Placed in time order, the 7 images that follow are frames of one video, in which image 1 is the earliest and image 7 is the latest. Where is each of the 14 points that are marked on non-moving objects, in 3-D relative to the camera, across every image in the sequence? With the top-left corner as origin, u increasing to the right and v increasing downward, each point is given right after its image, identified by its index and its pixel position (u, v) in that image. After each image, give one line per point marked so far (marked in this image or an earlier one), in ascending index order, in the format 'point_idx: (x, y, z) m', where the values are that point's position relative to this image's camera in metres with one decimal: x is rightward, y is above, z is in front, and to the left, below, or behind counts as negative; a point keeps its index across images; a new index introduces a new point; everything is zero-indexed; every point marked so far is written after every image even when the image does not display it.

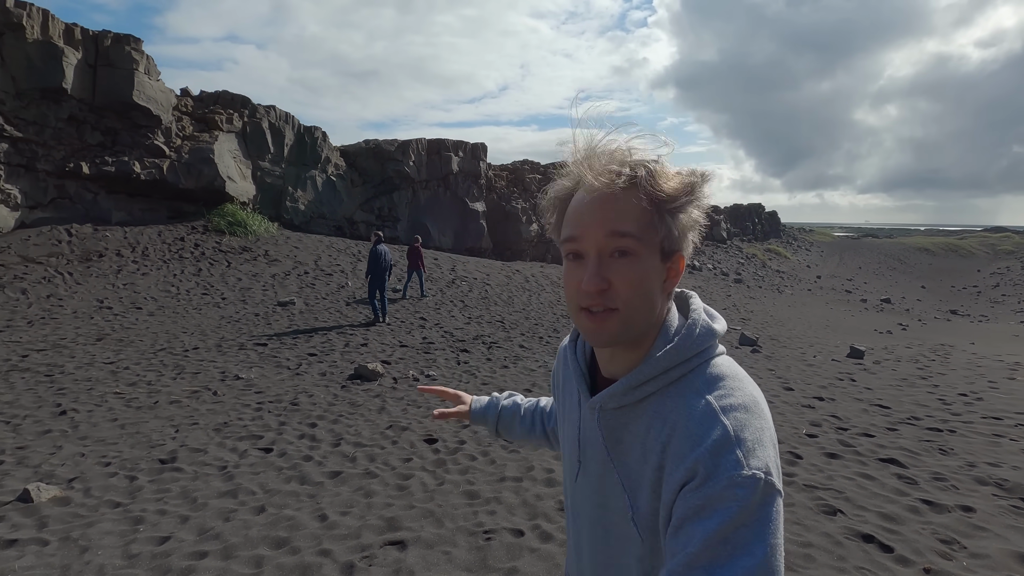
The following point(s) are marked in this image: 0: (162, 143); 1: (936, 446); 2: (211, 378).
0: (-11.2, +4.6, +17.0) m
1: (+5.3, -2.0, +6.6) m
2: (-4.4, -1.3, +7.7) m
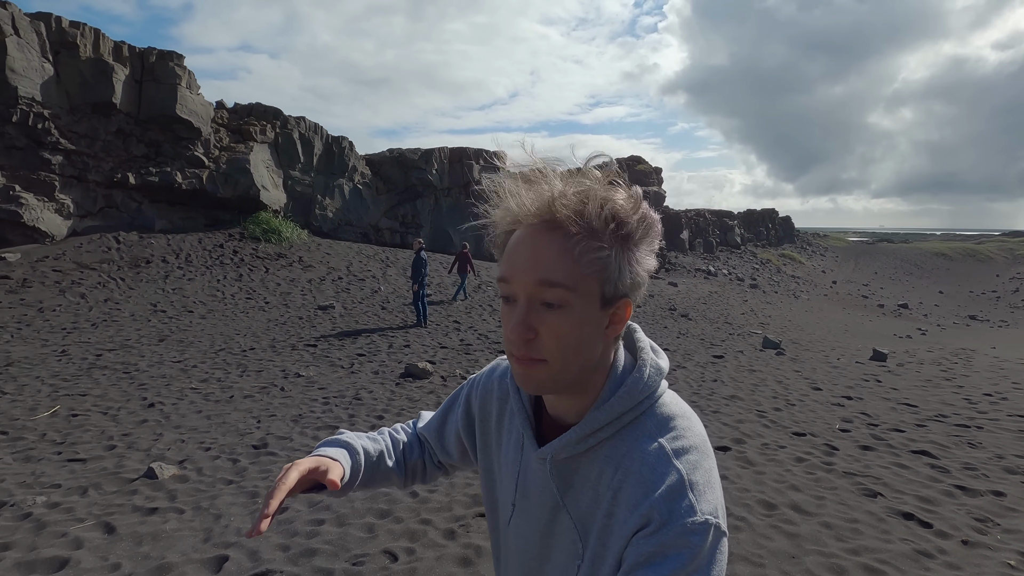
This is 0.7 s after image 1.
0: (-10.4, +4.5, +17.8) m
1: (+5.9, -2.0, +6.9) m
2: (-3.7, -1.4, +8.3) m
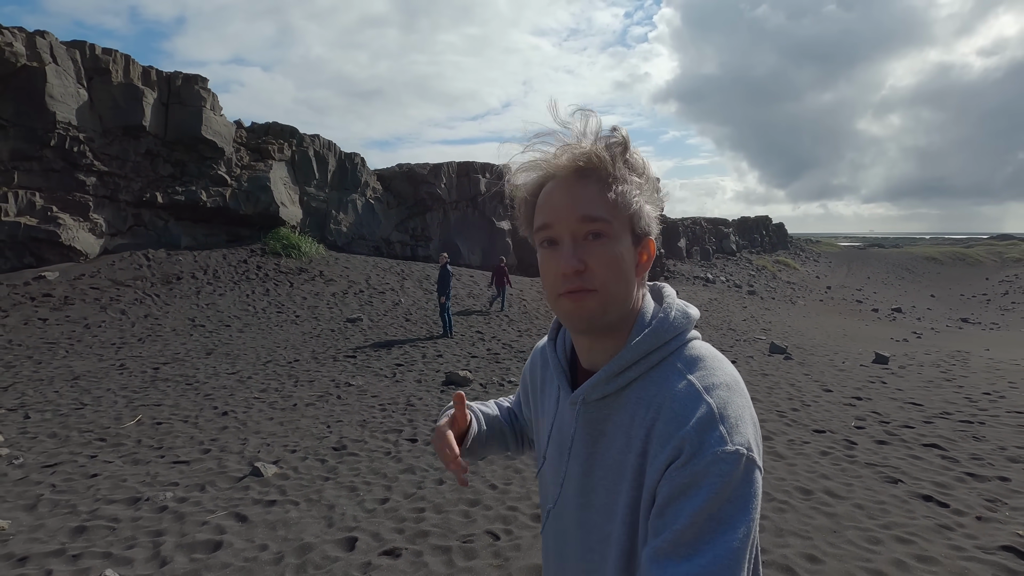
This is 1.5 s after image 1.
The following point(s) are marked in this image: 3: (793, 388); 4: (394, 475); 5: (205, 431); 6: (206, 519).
0: (-9.9, +4.0, +18.4) m
1: (+6.5, -2.1, +7.6) m
2: (-3.1, -1.6, +8.8) m
3: (+5.7, -2.0, +10.8) m
4: (-1.2, -1.9, +5.3) m
5: (-3.8, -1.8, +6.7) m
6: (-2.5, -1.9, +4.4) m
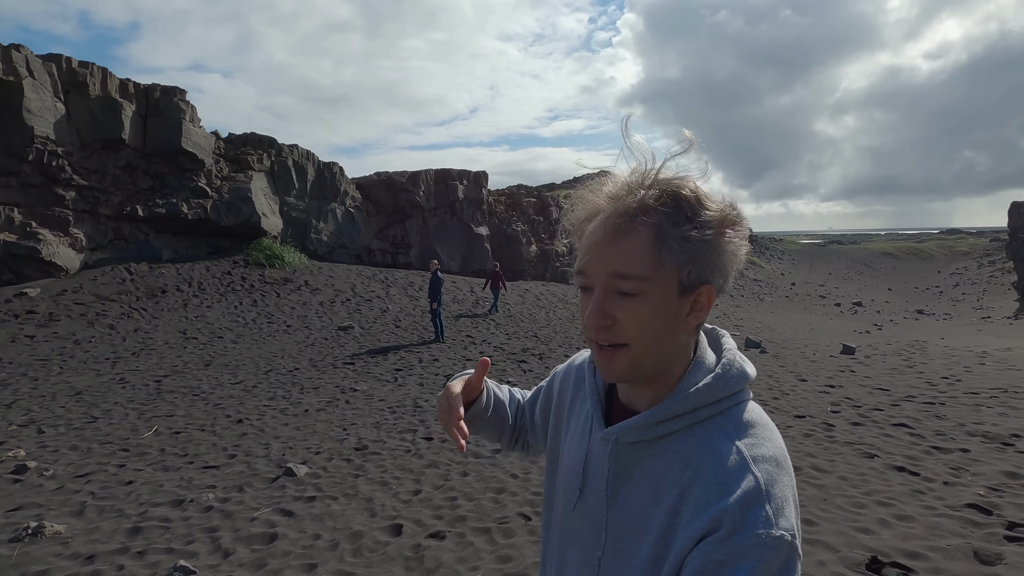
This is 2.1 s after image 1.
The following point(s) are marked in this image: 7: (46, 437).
0: (-10.5, +3.6, +18.3) m
1: (+6.6, -2.0, +8.4) m
2: (-3.1, -1.8, +9.1) m
3: (+5.6, -2.0, +11.6) m
4: (-1.0, -1.9, +5.7) m
5: (-3.7, -1.9, +6.9) m
6: (-2.3, -2.0, +4.7) m
7: (-6.1, -1.9, +6.9) m
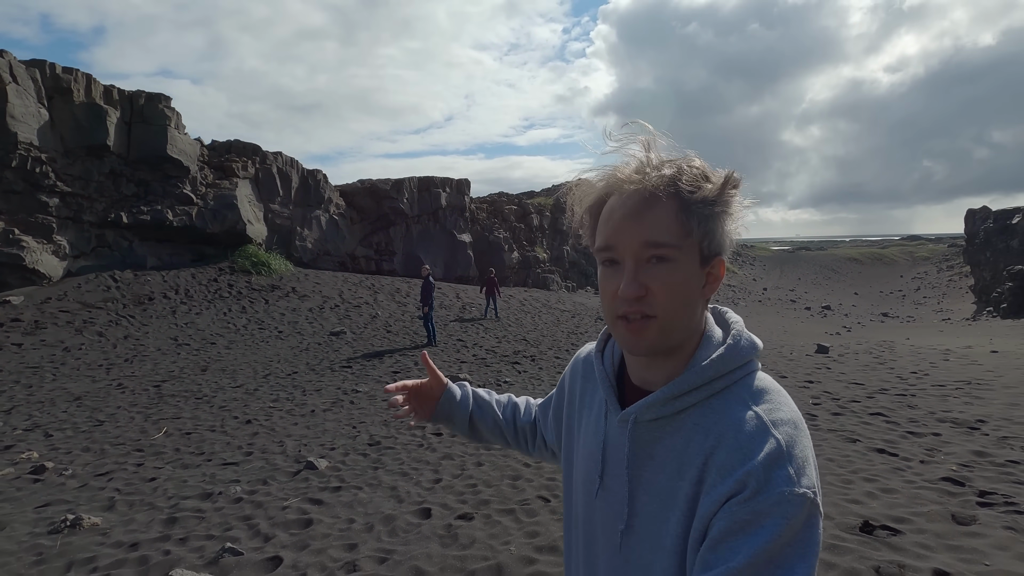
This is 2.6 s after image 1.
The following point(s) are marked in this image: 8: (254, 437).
0: (-11.0, +3.3, +18.2) m
1: (+6.6, -2.0, +8.9) m
2: (-3.1, -1.8, +9.2) m
3: (+5.5, -2.0, +12.1) m
4: (-0.9, -1.9, +6.0) m
5: (-3.6, -2.0, +7.0) m
6: (-2.1, -2.0, +4.9) m
7: (-6.0, -2.0, +7.0) m
8: (-3.4, -2.0, +7.0) m
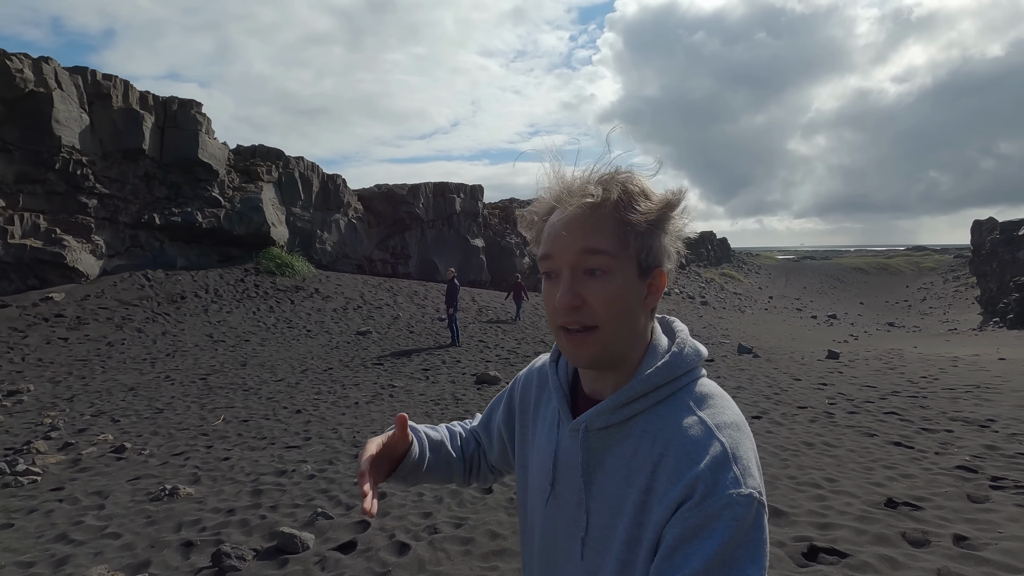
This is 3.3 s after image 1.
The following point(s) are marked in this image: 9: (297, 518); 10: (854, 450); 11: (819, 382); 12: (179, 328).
0: (-10.4, +3.3, +18.8) m
1: (+7.2, -2.1, +9.4) m
2: (-2.5, -1.8, +9.7) m
3: (+6.0, -2.1, +12.5) m
4: (-0.3, -1.9, +6.4) m
5: (-3.1, -1.9, +7.5) m
6: (-1.6, -1.9, +5.4) m
7: (-5.5, -1.9, +7.5) m
8: (-2.9, -1.9, +7.5) m
9: (-1.8, -1.9, +4.5) m
10: (+4.1, -1.9, +6.4) m
11: (+6.9, -2.1, +12.0) m
12: (-8.6, -1.0, +13.8) m
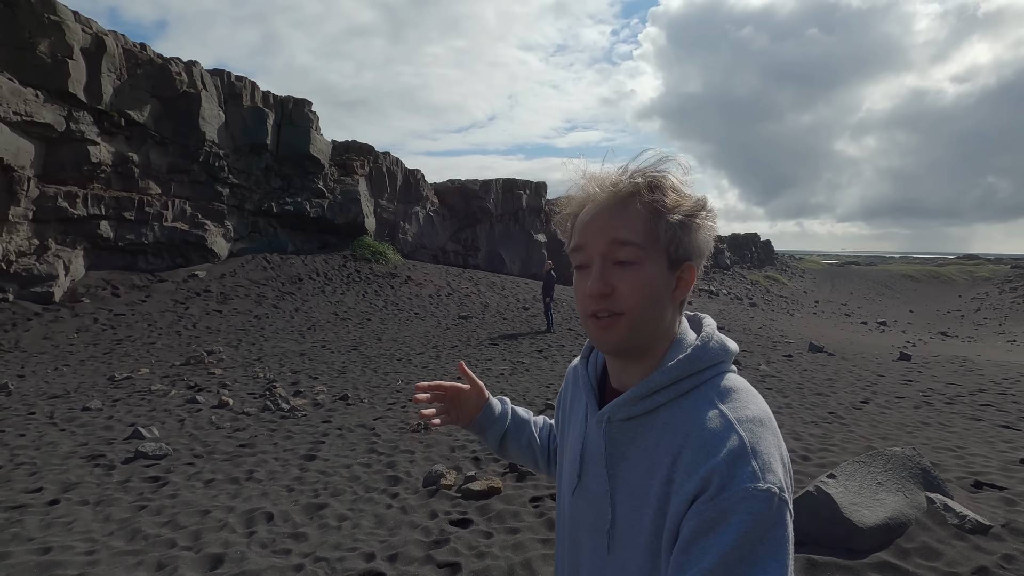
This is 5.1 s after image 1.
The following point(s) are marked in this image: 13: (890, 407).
0: (-7.2, +3.9, +20.5) m
1: (+9.5, -2.1, +10.1) m
2: (-0.1, -1.6, +11.1) m
3: (+8.6, -2.2, +13.4) m
4: (+1.9, -1.8, +7.6) m
5: (-0.8, -1.7, +8.9) m
6: (+0.6, -1.7, +6.6) m
7: (-3.2, -1.6, +8.9) m
8: (-0.6, -1.7, +8.9) m
9: (+0.3, -1.7, +5.8) m
10: (+6.3, -1.9, +7.3) m
11: (+9.4, -2.2, +12.8) m
12: (-6.0, -0.5, +15.4) m
13: (+6.4, -2.0, +9.1) m
